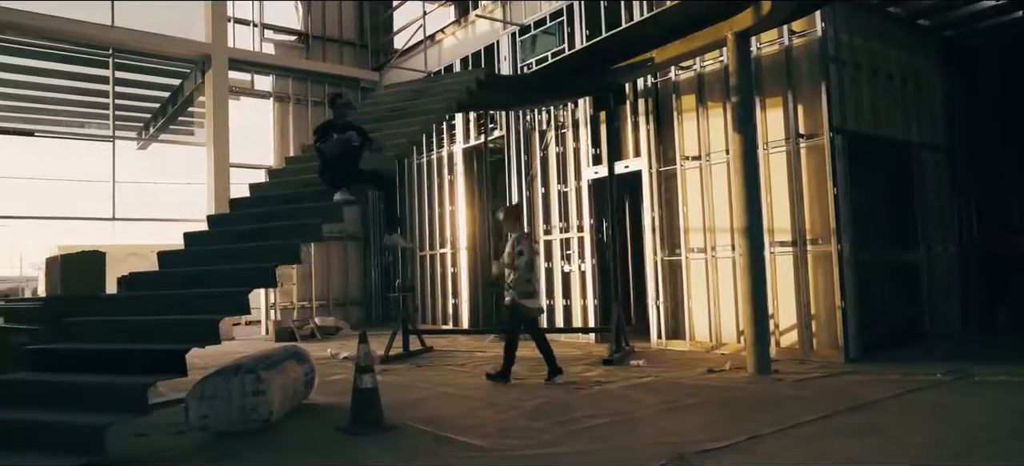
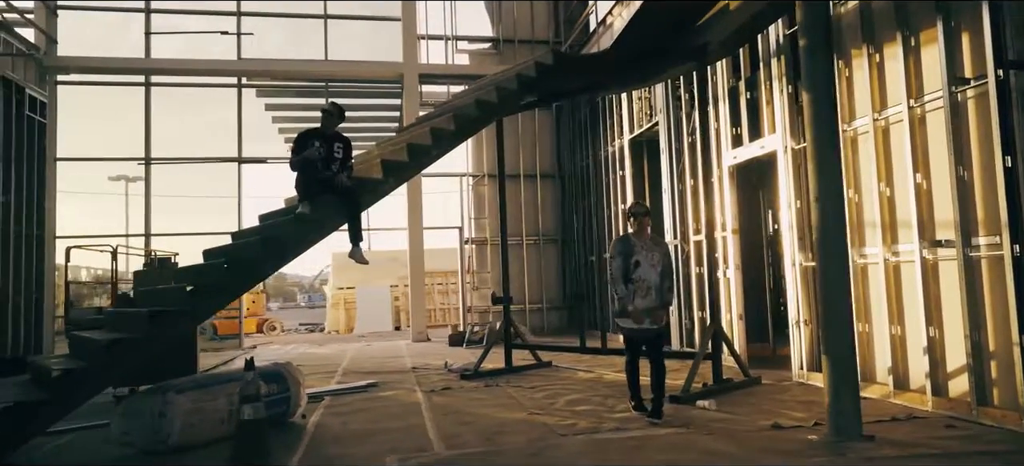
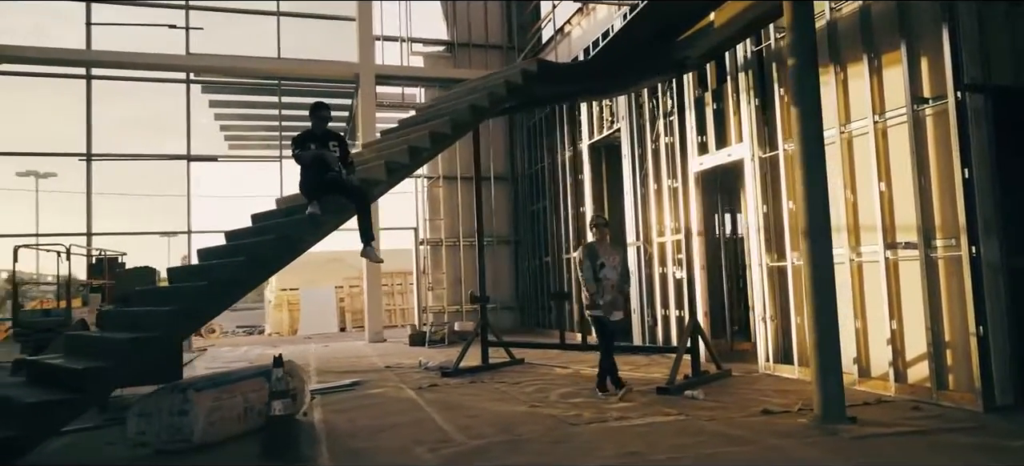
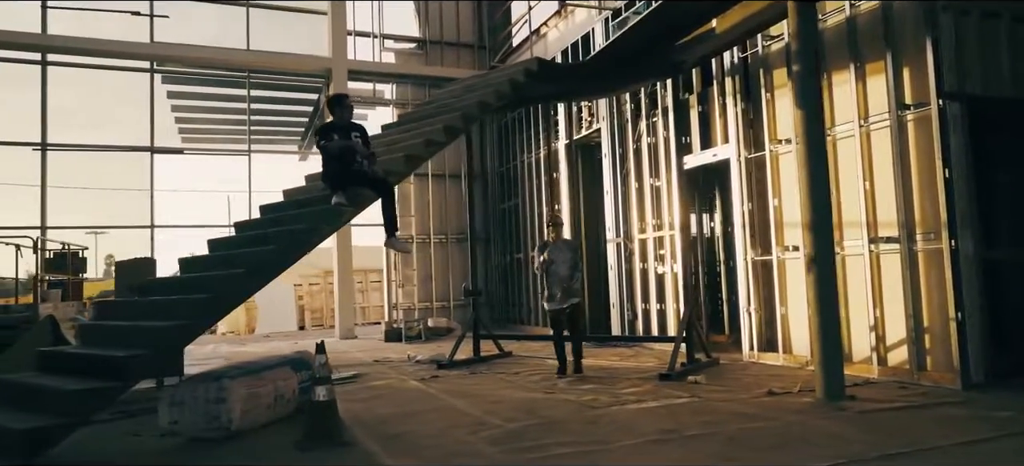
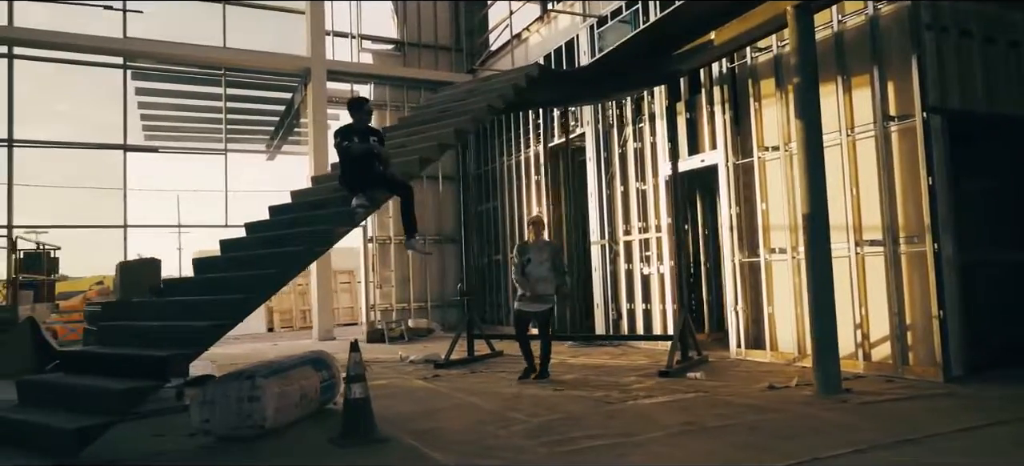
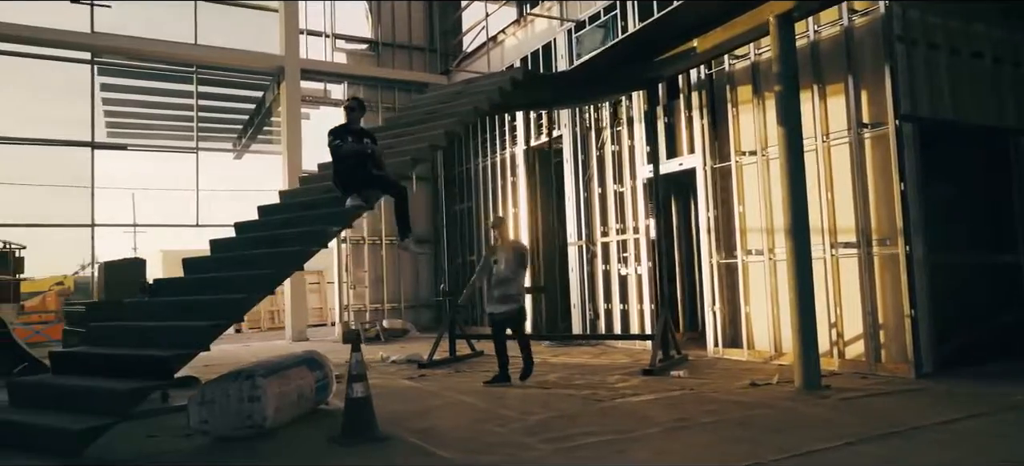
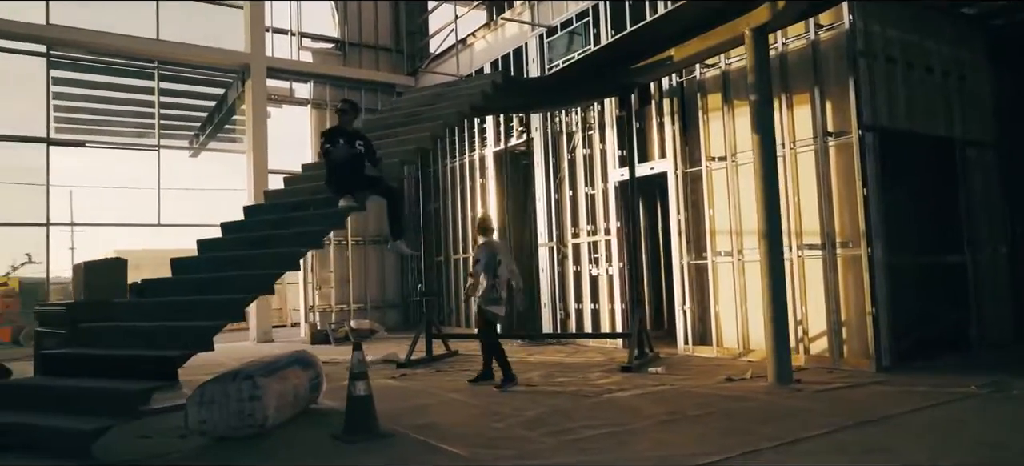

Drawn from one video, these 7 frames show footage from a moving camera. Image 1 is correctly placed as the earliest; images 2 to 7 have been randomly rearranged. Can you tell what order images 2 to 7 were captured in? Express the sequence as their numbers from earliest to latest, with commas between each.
7, 6, 5, 4, 3, 2
